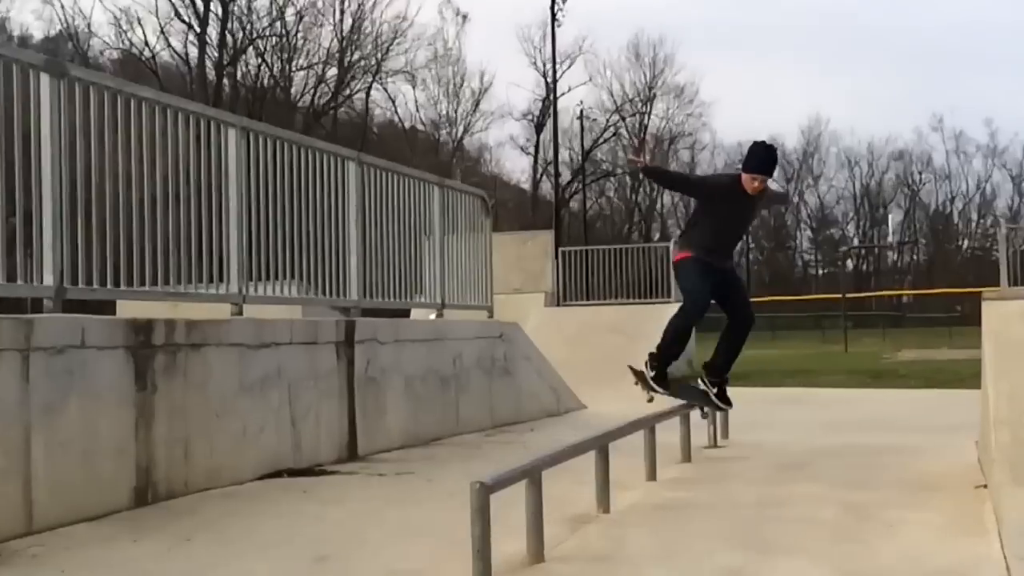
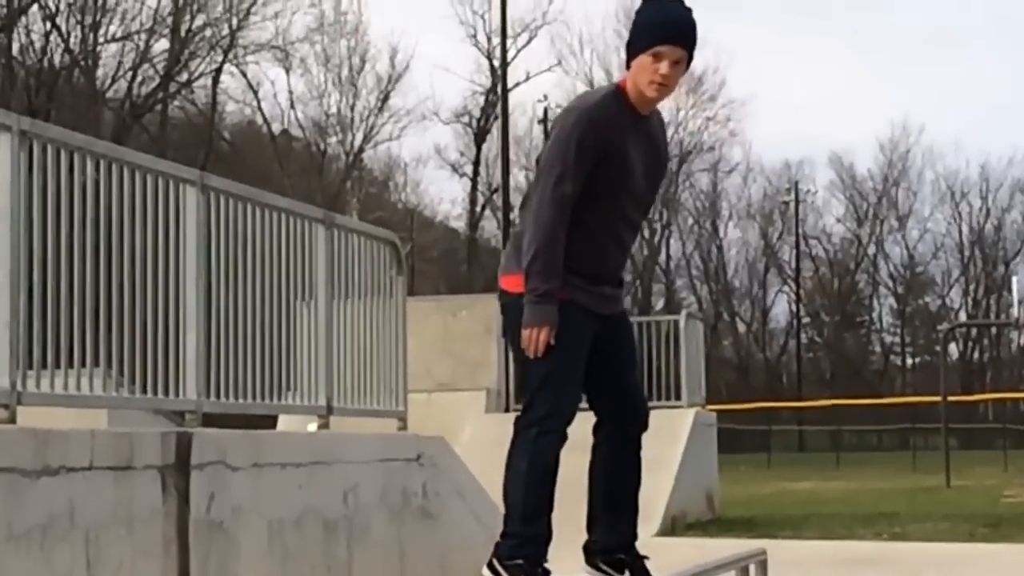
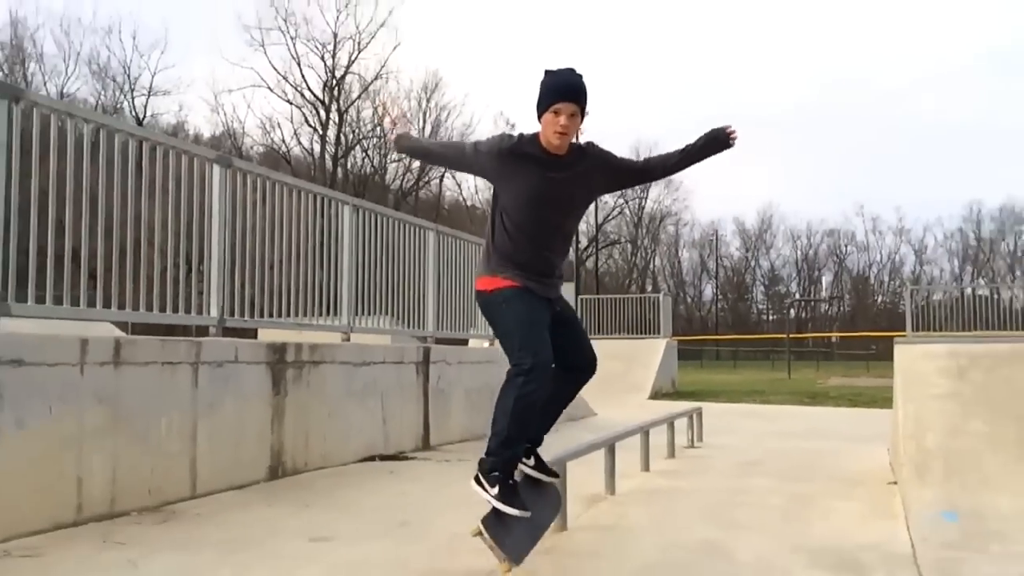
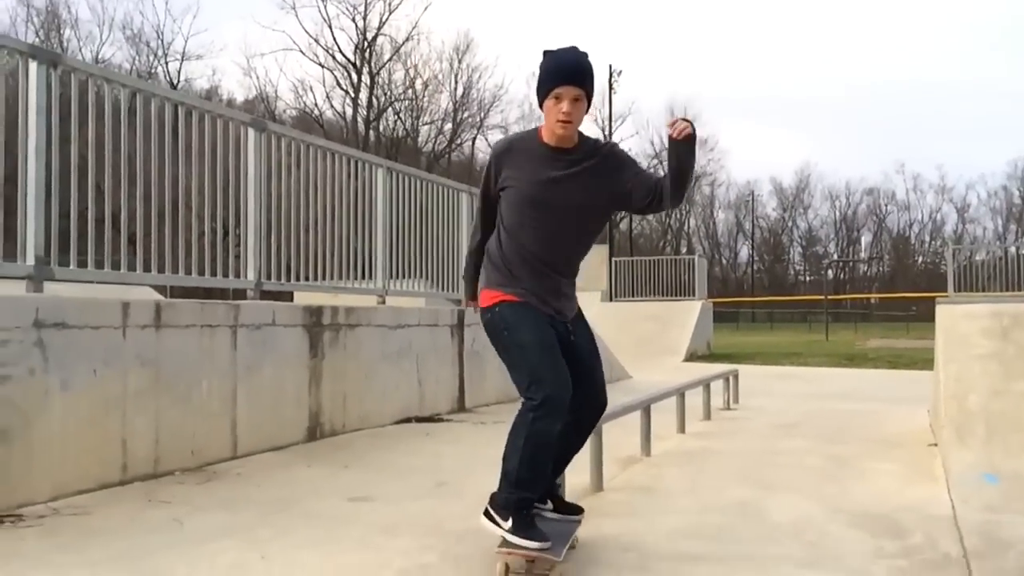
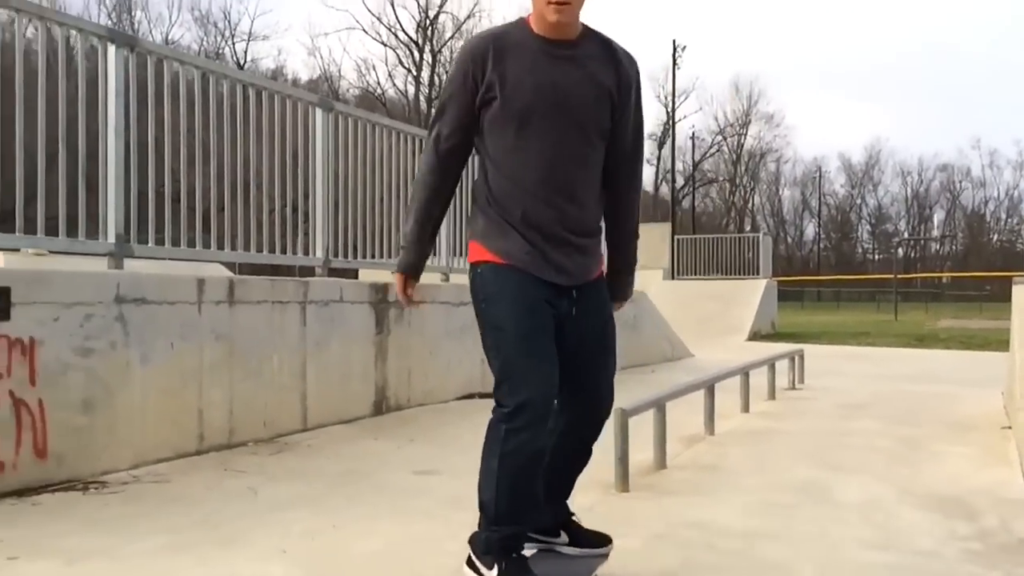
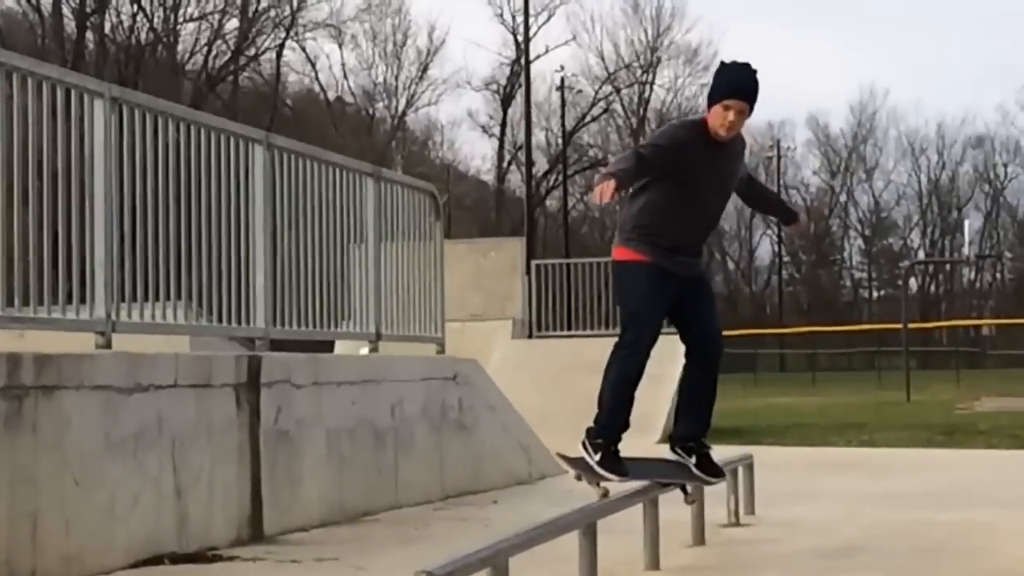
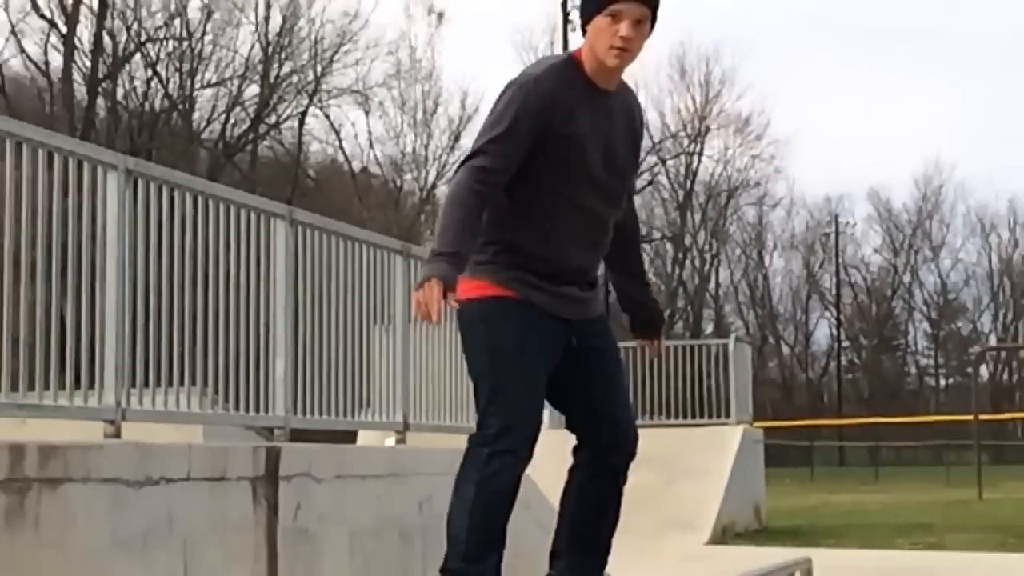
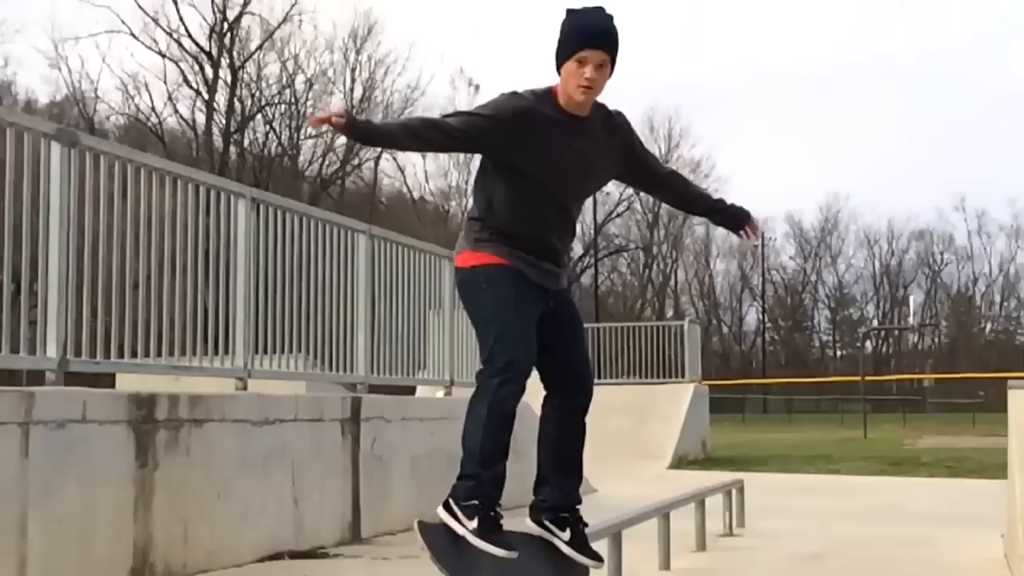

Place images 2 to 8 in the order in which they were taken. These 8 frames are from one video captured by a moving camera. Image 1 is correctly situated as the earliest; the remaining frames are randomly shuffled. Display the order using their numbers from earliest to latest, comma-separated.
6, 2, 7, 8, 3, 4, 5
